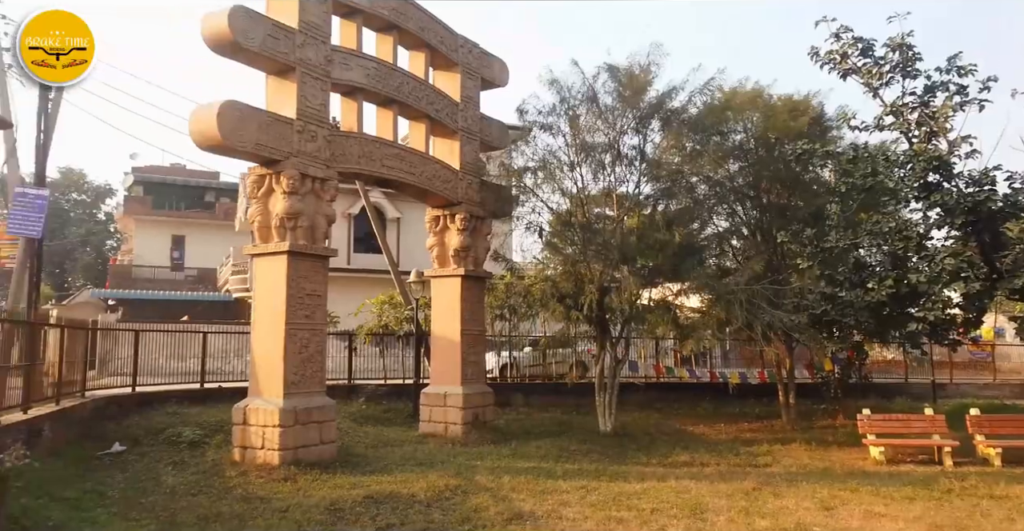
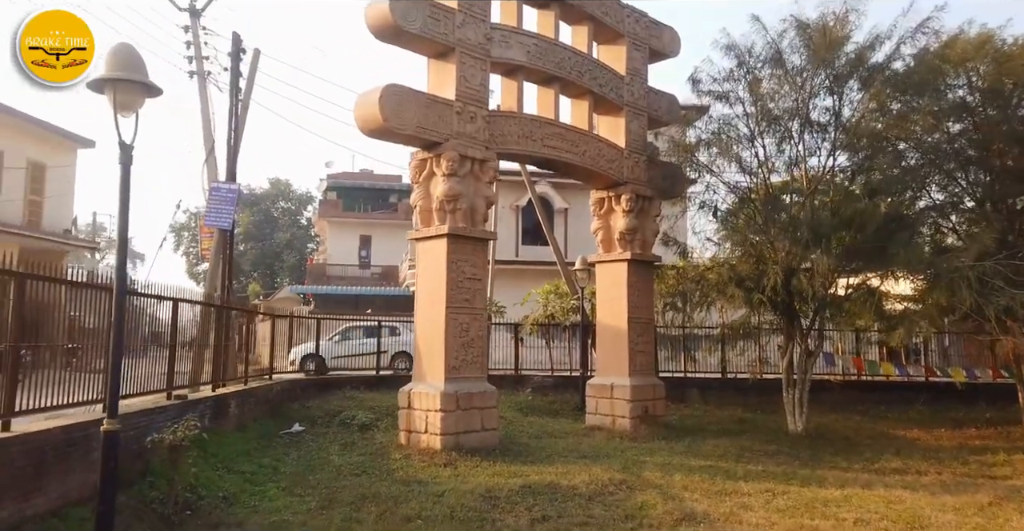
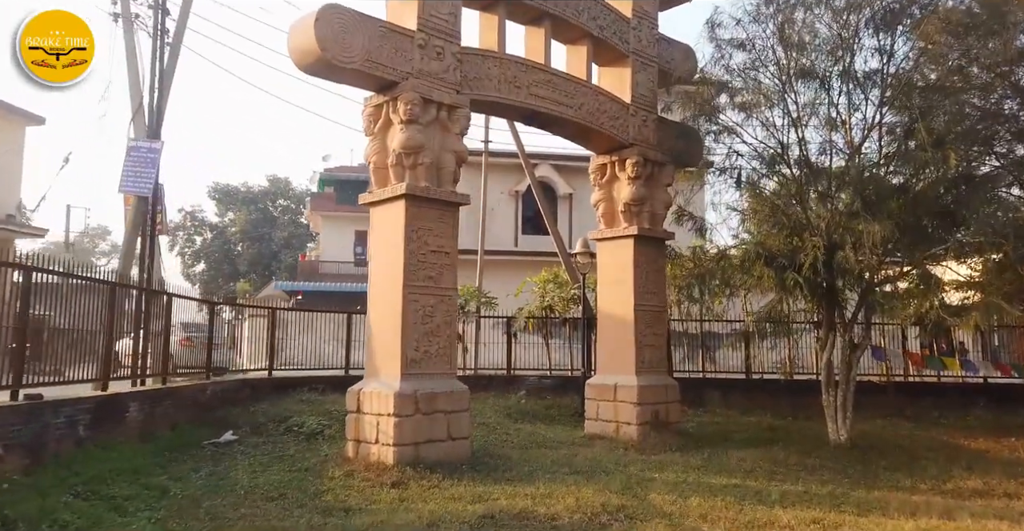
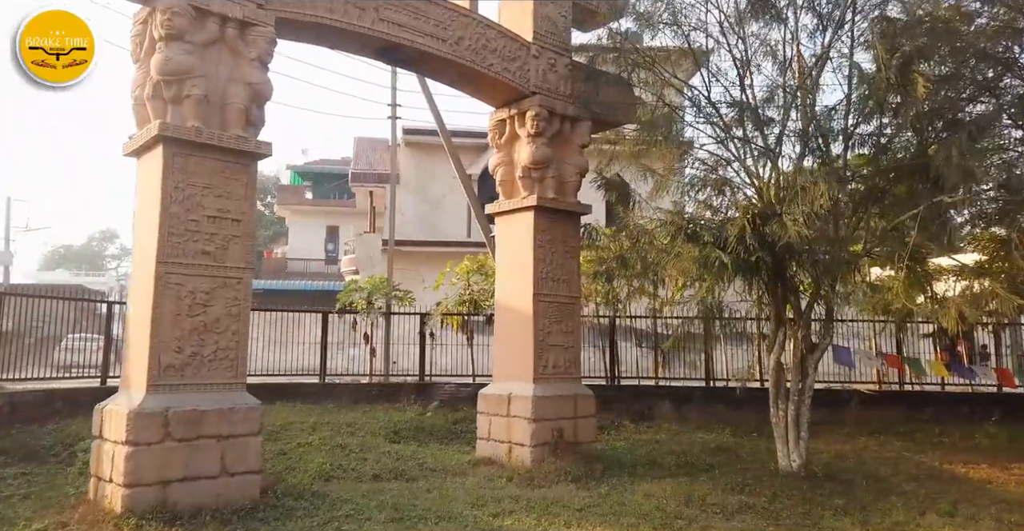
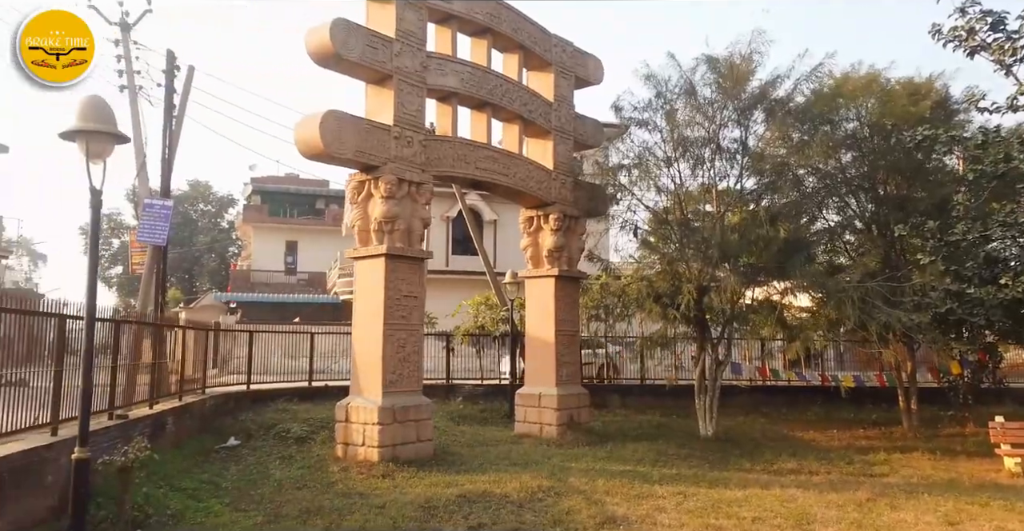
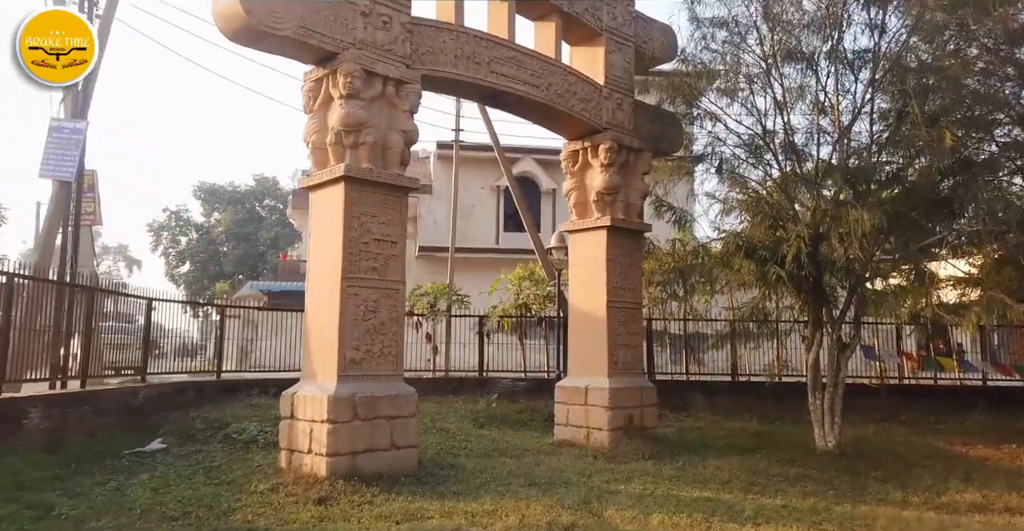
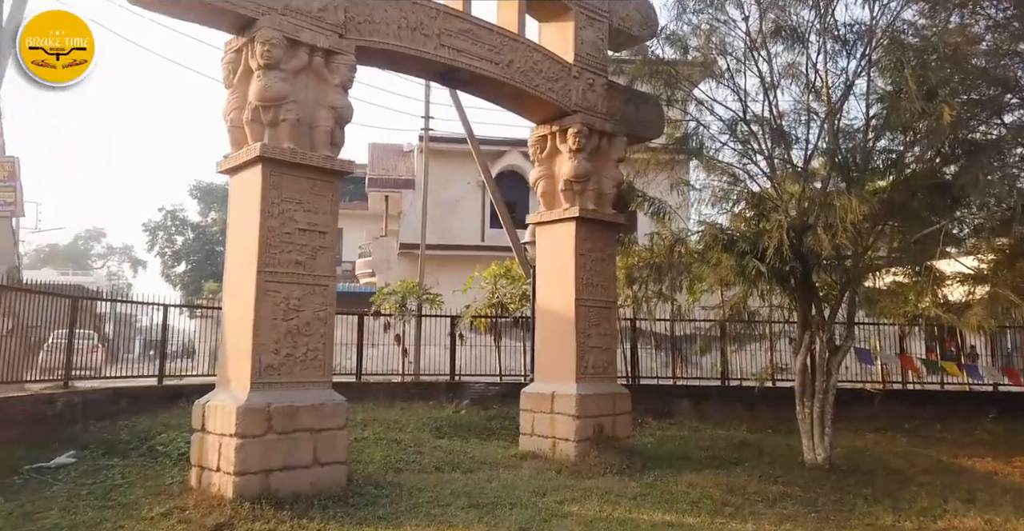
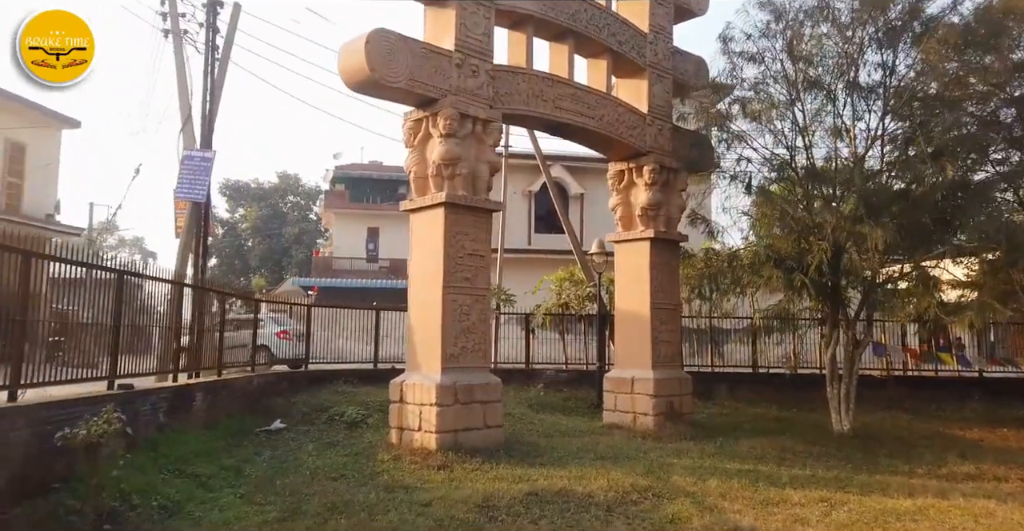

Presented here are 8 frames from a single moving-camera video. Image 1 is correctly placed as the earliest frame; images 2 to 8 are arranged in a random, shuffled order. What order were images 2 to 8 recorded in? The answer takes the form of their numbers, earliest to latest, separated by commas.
5, 2, 8, 3, 6, 7, 4
